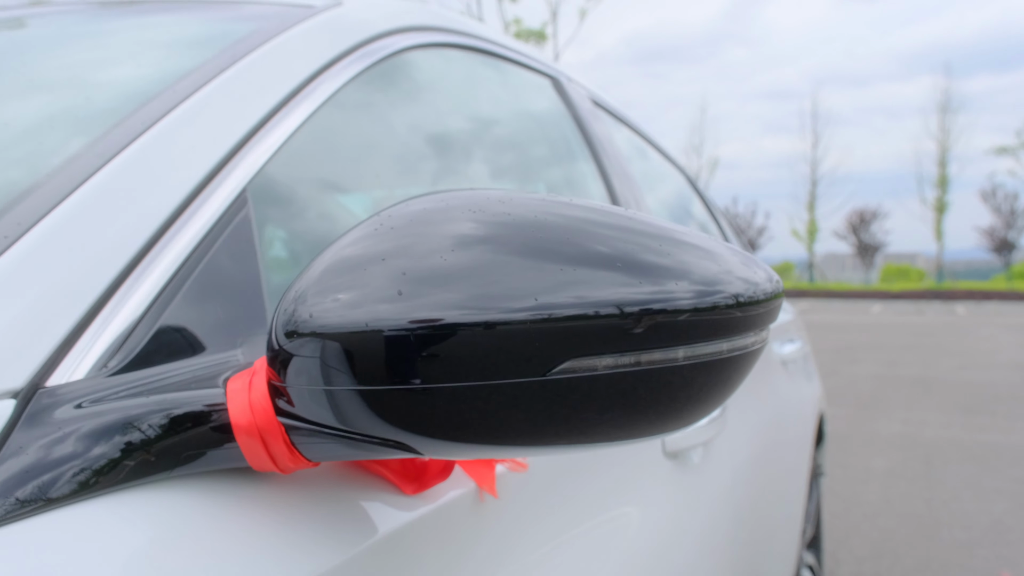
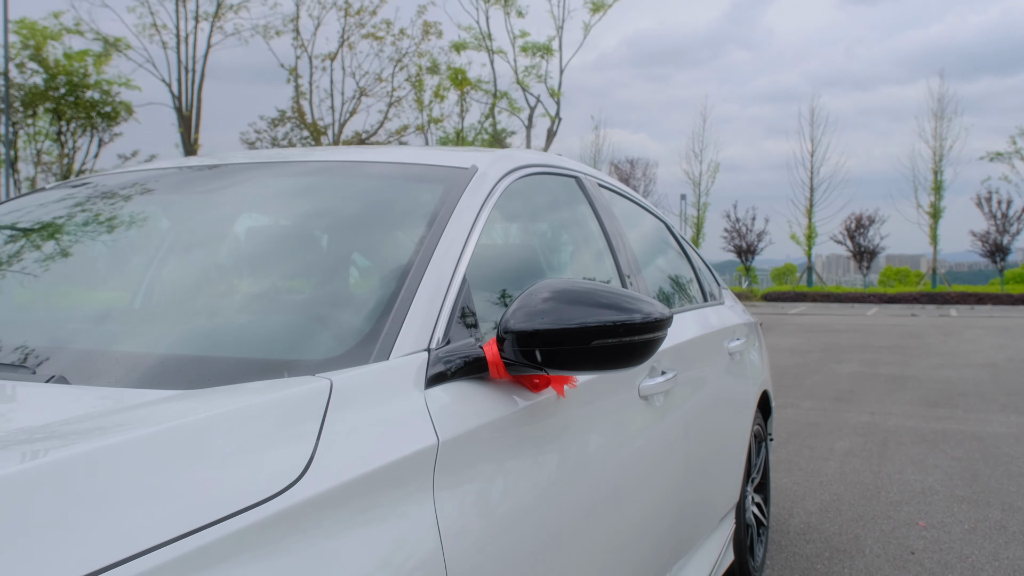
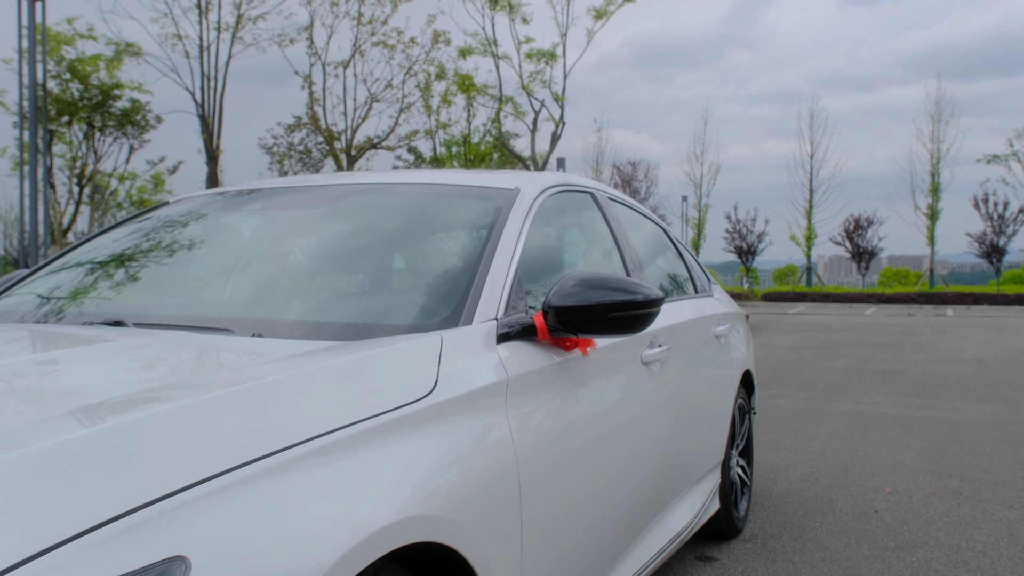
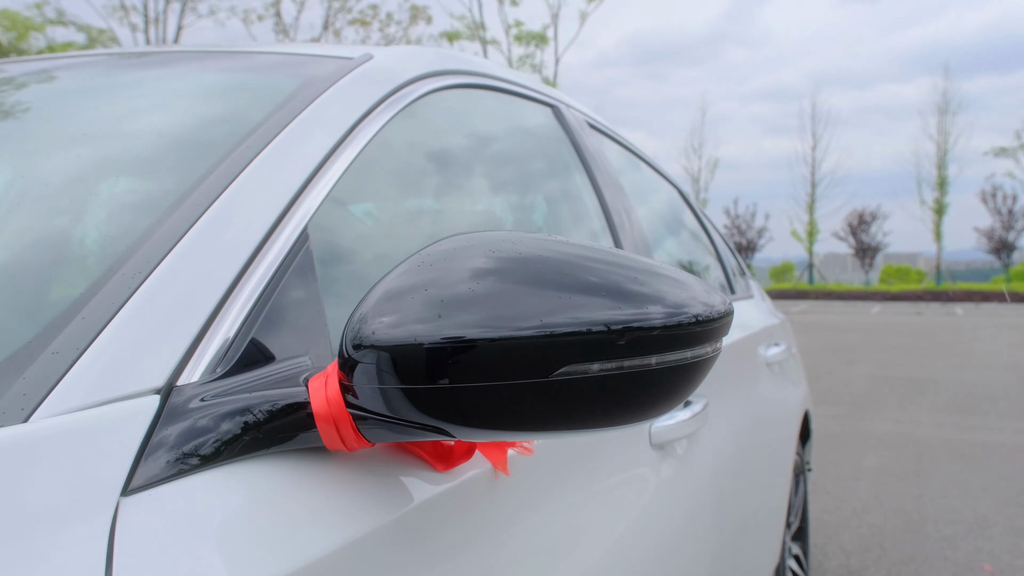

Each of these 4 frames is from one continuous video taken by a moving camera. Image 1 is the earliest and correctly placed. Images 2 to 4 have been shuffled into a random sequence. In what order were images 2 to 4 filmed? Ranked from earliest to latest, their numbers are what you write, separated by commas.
4, 2, 3
